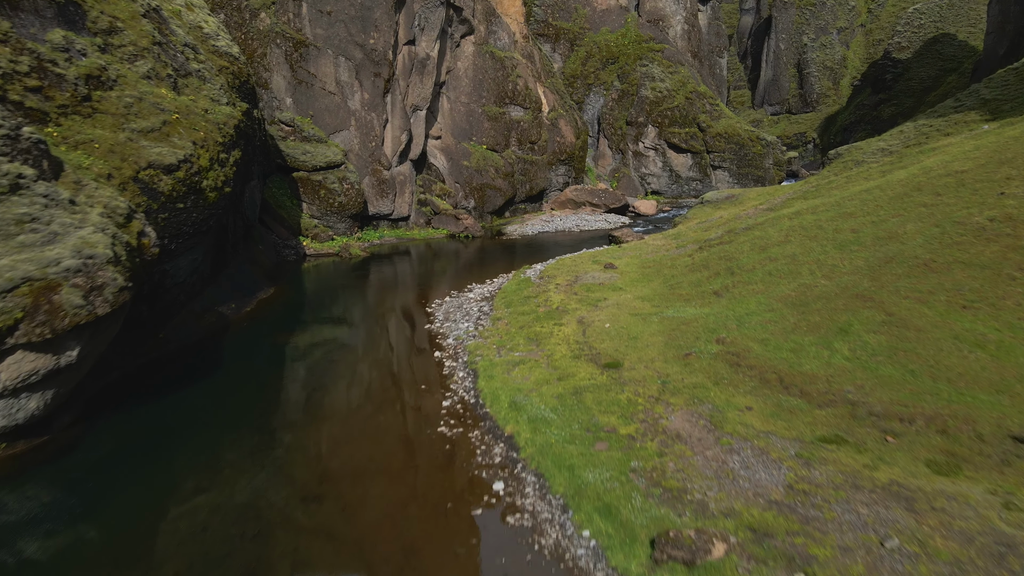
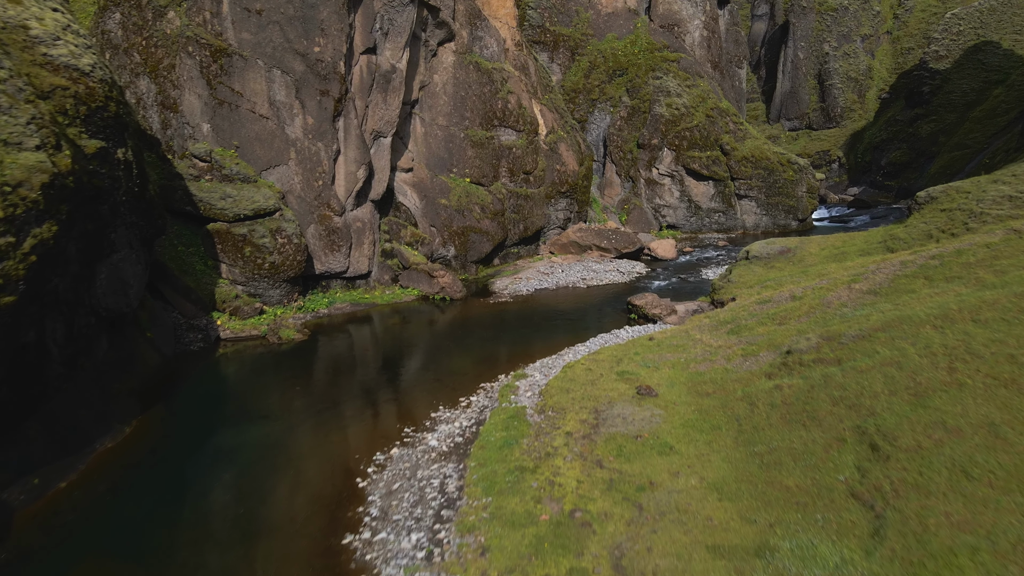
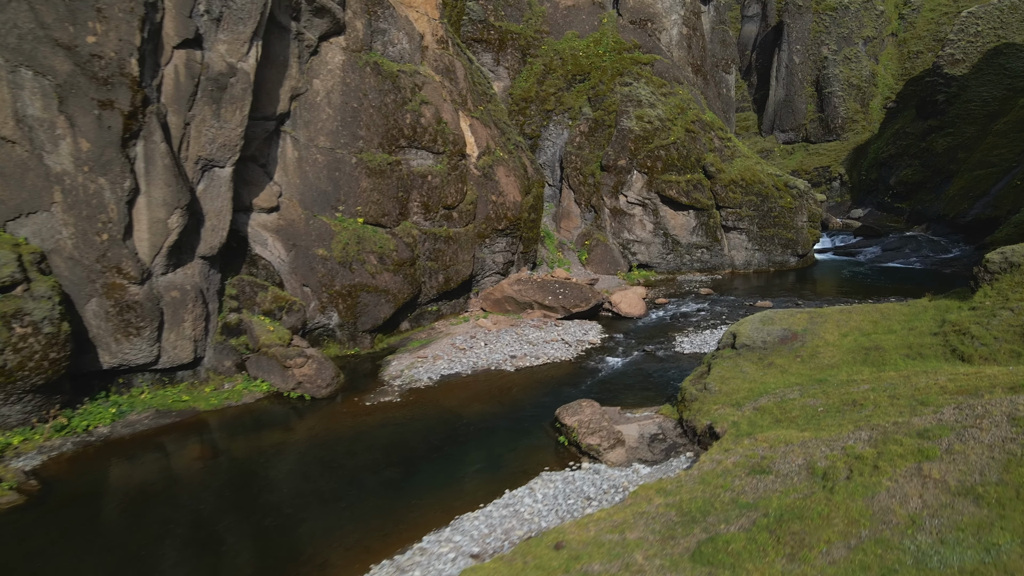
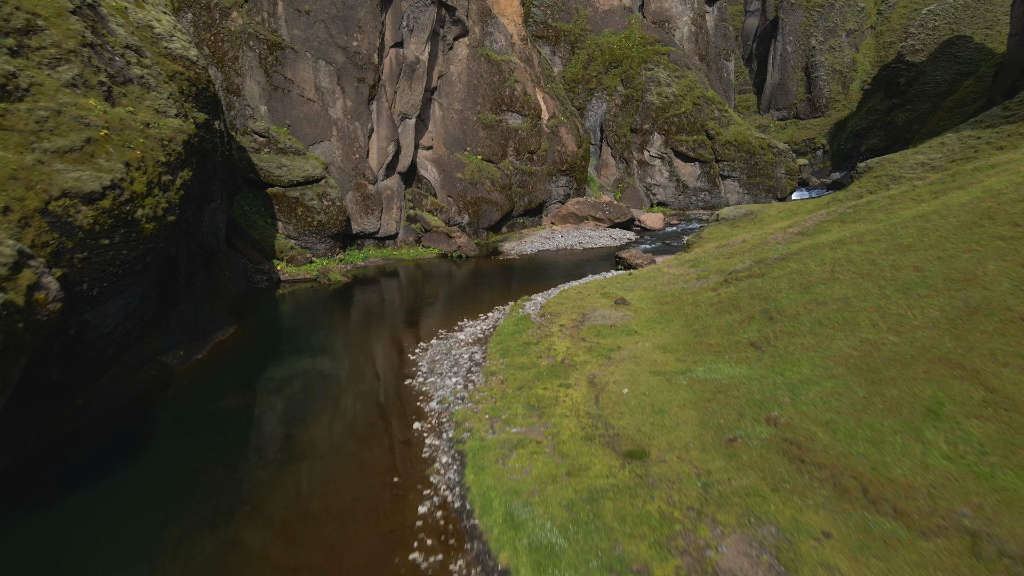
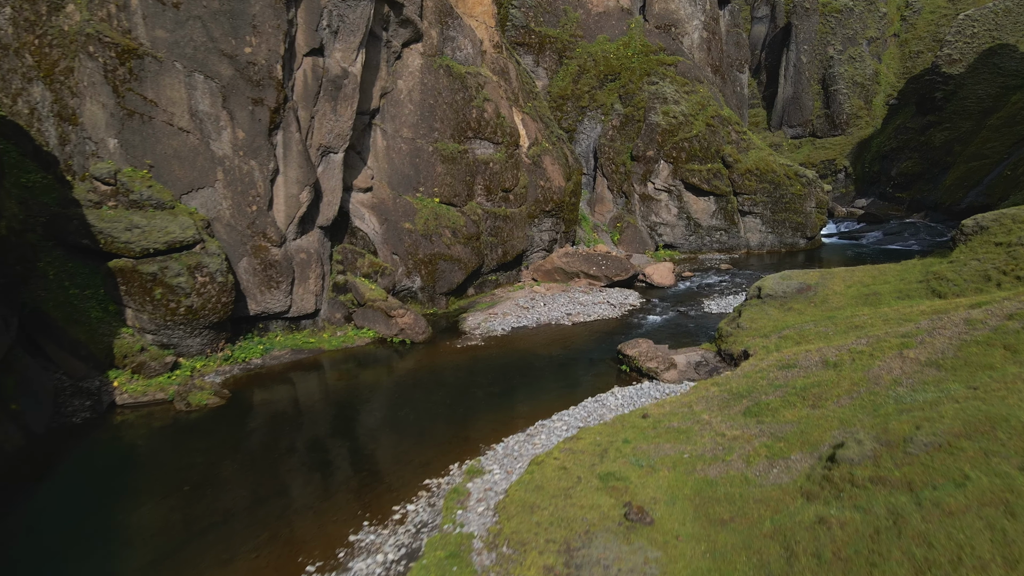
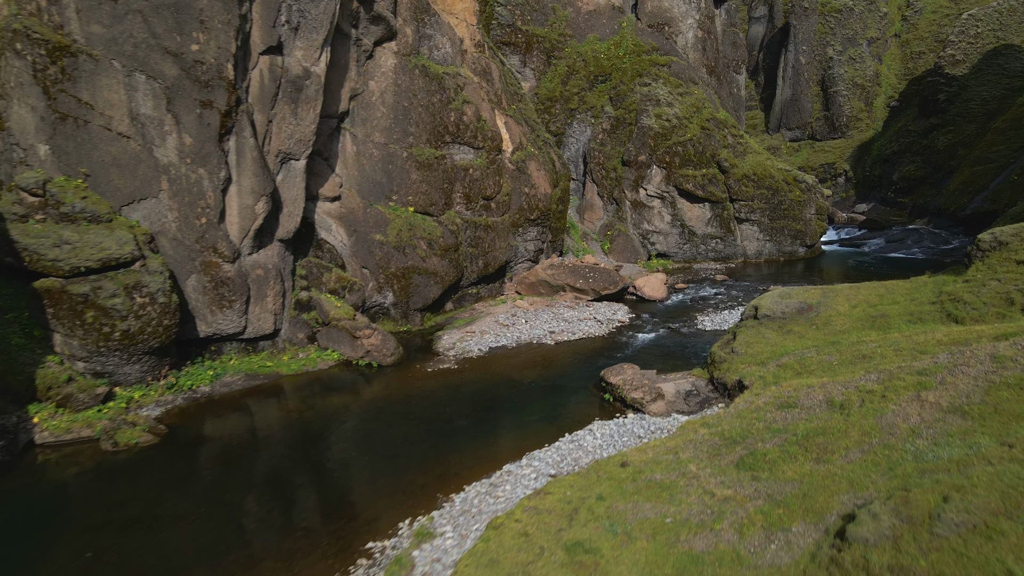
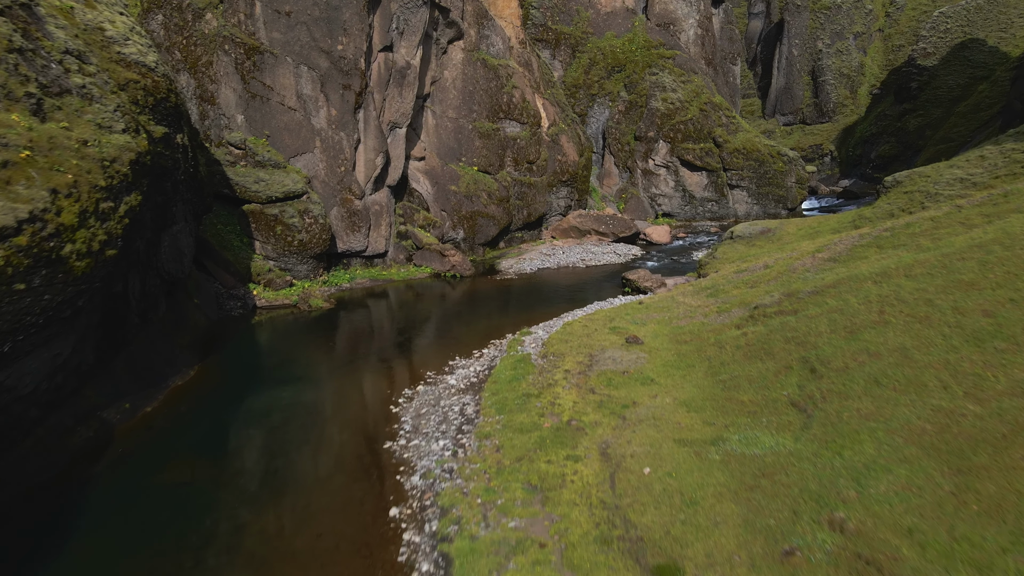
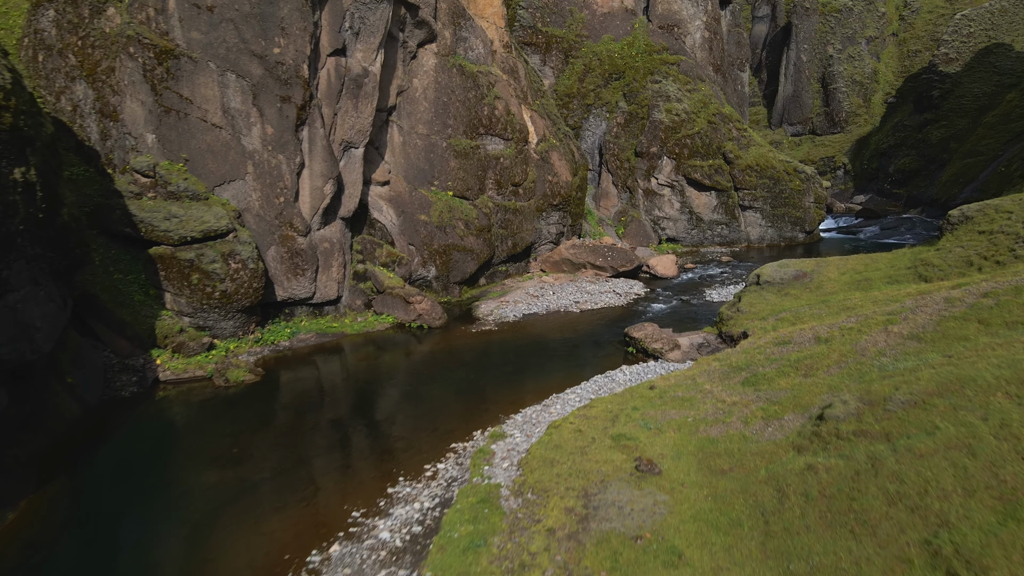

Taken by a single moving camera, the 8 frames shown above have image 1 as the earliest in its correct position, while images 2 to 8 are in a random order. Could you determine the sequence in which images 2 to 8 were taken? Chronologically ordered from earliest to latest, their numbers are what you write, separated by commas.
4, 7, 2, 8, 5, 6, 3
